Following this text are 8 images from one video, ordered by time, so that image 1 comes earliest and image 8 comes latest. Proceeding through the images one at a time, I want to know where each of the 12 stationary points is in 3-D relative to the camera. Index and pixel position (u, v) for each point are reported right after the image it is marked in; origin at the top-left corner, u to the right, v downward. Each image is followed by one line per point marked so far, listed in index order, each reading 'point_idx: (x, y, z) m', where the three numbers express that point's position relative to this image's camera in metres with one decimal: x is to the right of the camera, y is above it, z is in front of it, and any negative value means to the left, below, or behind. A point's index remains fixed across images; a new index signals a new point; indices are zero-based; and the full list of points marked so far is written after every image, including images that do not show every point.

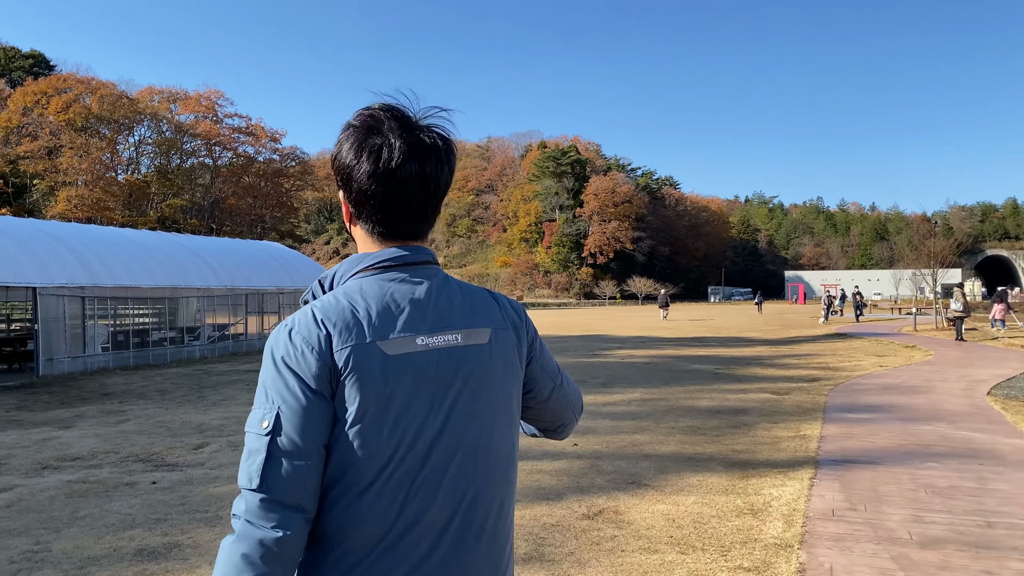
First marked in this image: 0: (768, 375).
0: (+3.9, -1.3, +12.6) m
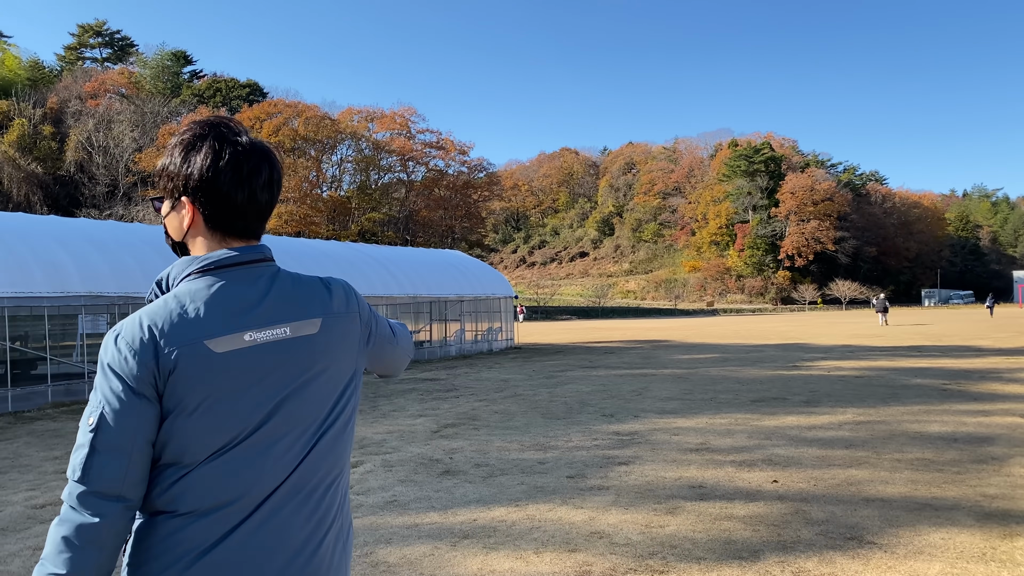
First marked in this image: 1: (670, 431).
0: (+6.4, -1.3, +10.5) m
1: (+1.5, -1.3, +7.7) m
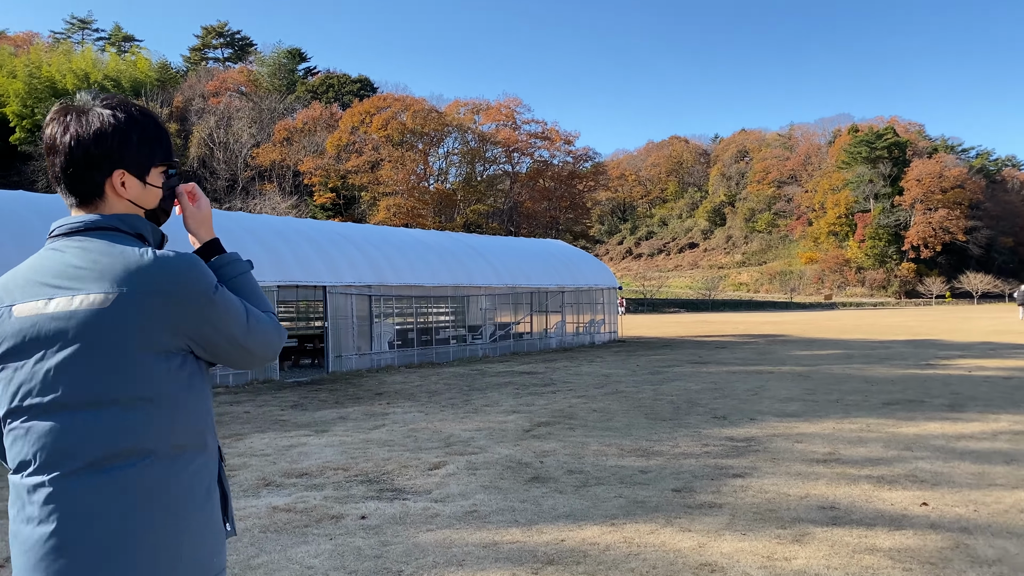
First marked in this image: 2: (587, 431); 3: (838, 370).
0: (+7.5, -1.2, +9.0) m
1: (+2.3, -1.2, +6.8) m
2: (+0.7, -1.2, +7.2) m
3: (+5.1, -1.3, +12.9) m
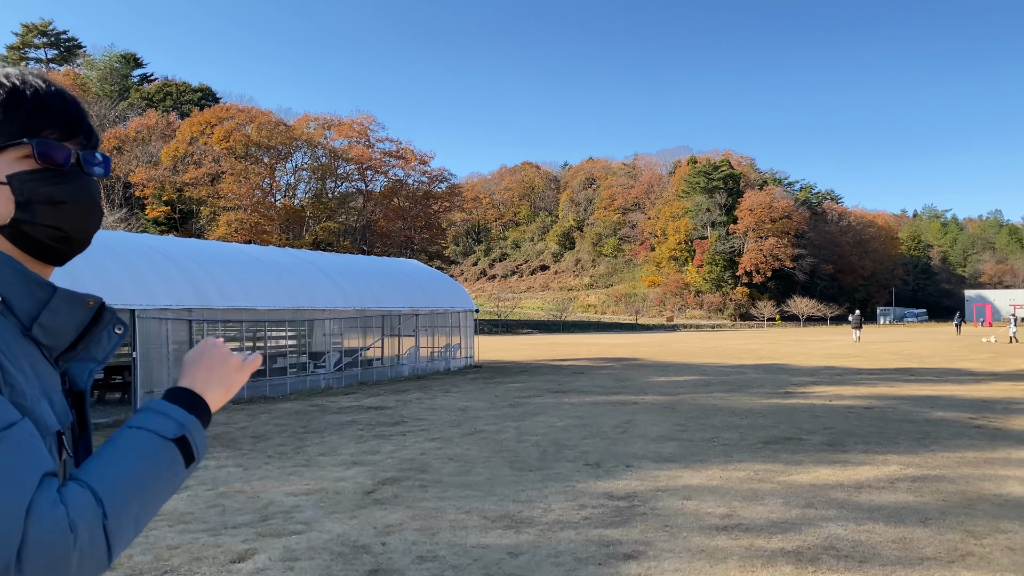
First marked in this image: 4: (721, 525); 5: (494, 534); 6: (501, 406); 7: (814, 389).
0: (+5.9, -1.6, +8.9) m
1: (+1.2, -1.5, +5.9) m
2: (-0.5, -1.5, +6.0) m
3: (+2.8, -1.7, +12.3) m
4: (+1.3, -1.4, +5.0) m
5: (-0.1, -1.4, +4.8) m
6: (-0.2, -1.6, +11.4) m
7: (+5.3, -1.8, +14.5) m
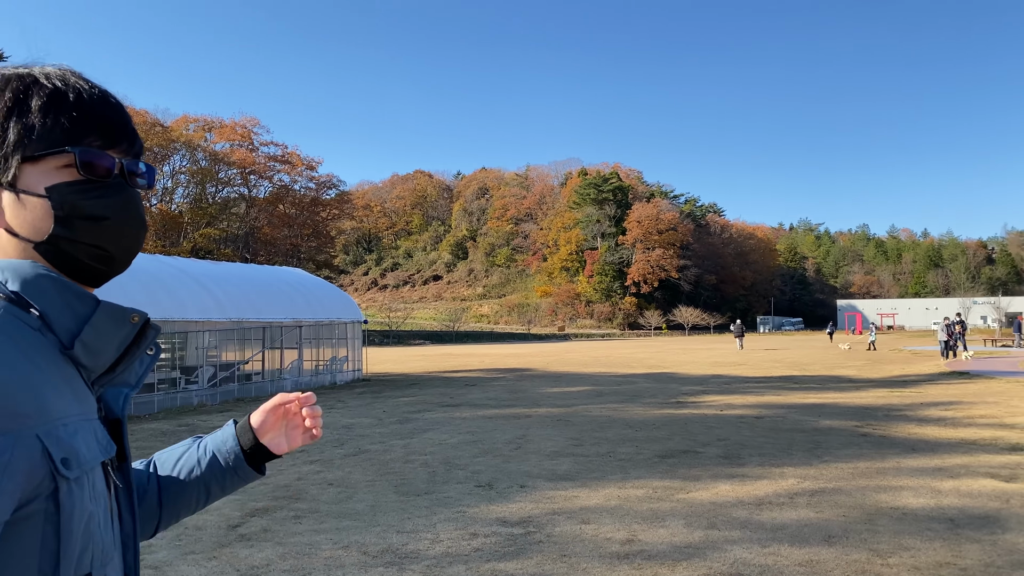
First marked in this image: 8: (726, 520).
0: (+4.8, -1.7, +9.2) m
1: (+0.4, -1.5, +5.5) m
2: (-1.3, -1.5, +5.4) m
3: (+1.2, -1.8, +12.1) m
4: (+0.6, -1.5, +4.6) m
5: (-0.7, -1.5, +4.3) m
6: (-1.6, -1.8, +10.8) m
7: (+3.4, -1.9, +14.6) m
8: (+1.4, -1.5, +5.4) m
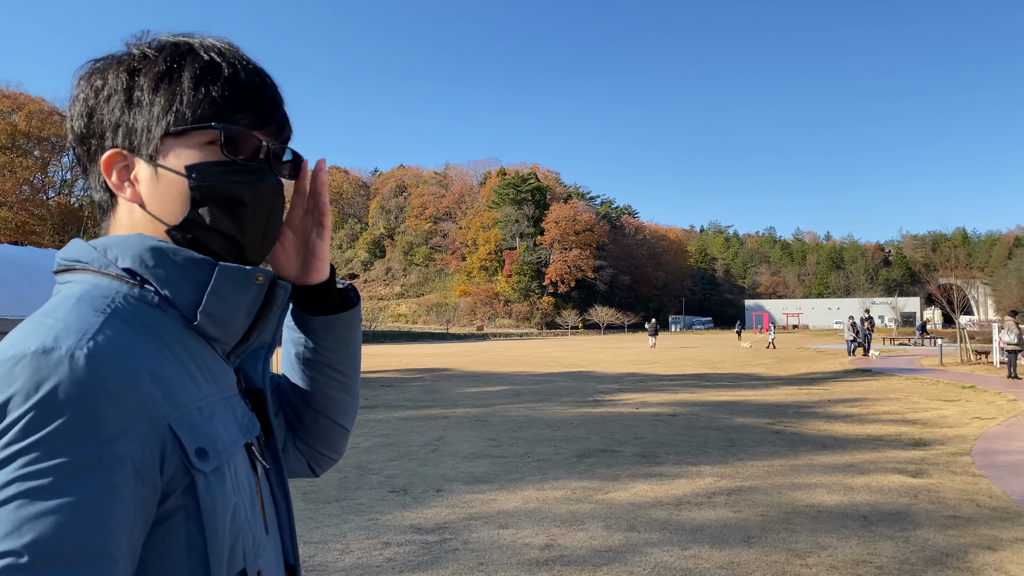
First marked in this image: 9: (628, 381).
0: (+3.8, -1.7, +9.4) m
1: (-0.1, -1.5, +5.3) m
2: (-1.8, -1.5, +5.0) m
3: (0.0, -1.8, +12.0) m
4: (+0.2, -1.5, +4.5) m
5: (-1.1, -1.5, +4.0) m
6: (-2.7, -1.7, +10.4) m
7: (+1.9, -1.9, +14.6) m
8: (+0.9, -1.5, +5.3) m
9: (+2.6, -2.0, +18.2) m
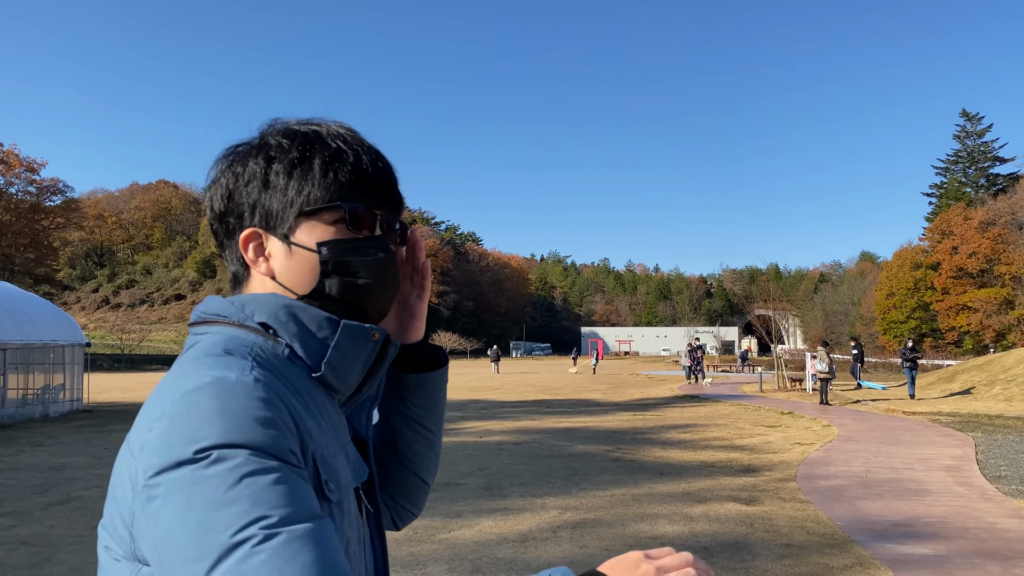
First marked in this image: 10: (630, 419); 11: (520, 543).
0: (+2.0, -2.0, +9.6) m
1: (-1.1, -1.7, +4.9) m
2: (-2.7, -1.6, +4.3) m
3: (-2.2, -2.2, +11.5) m
4: (-0.7, -1.6, +4.1) m
5: (-1.8, -1.6, +3.4) m
6: (-4.6, -2.0, +9.4) m
7: (-0.9, -2.4, +14.4) m
8: (-0.1, -1.7, +5.0) m
9: (-0.9, -2.6, +18.0) m
10: (+2.3, -2.5, +15.8) m
11: (+0.1, -1.7, +5.5) m
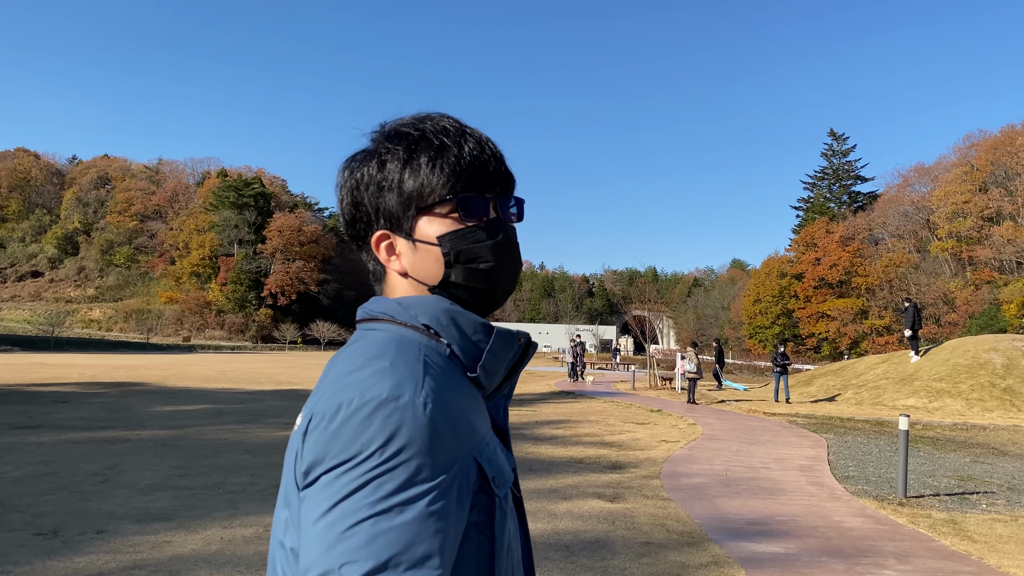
0: (+0.5, -2.0, +9.6) m
1: (-1.9, -1.5, +4.5) m
2: (-3.4, -1.4, +3.7) m
3: (-3.9, -1.9, +10.9) m
4: (-1.4, -1.5, +3.8) m
5: (-2.4, -1.4, +2.9) m
6: (-6.0, -1.7, +8.5) m
7: (-3.0, -2.2, +14.0) m
8: (-1.0, -1.6, +4.8) m
9: (-3.6, -2.4, +17.5) m
10: (-0.1, -2.4, +15.7) m
11: (-0.9, -1.6, +5.2) m
